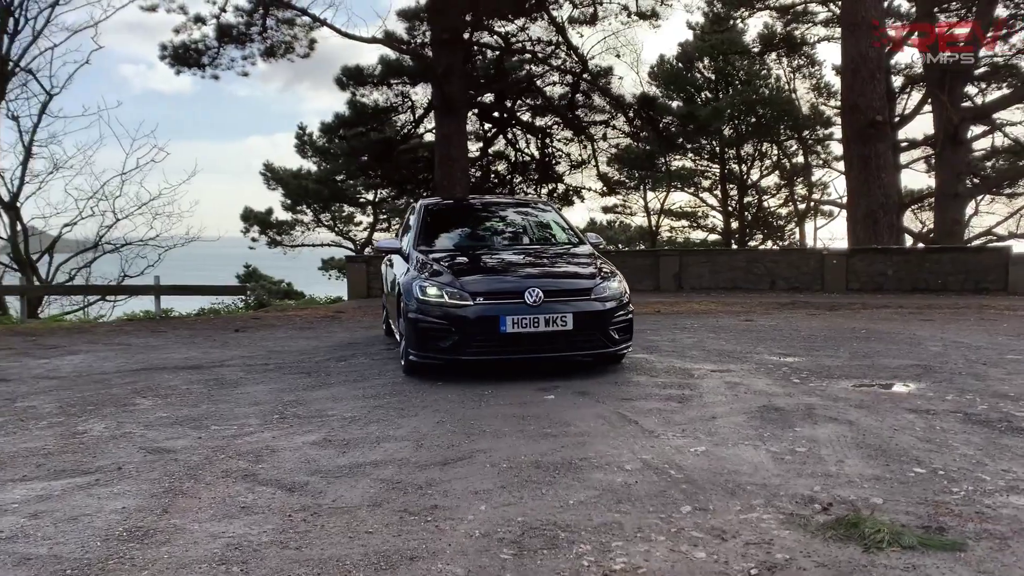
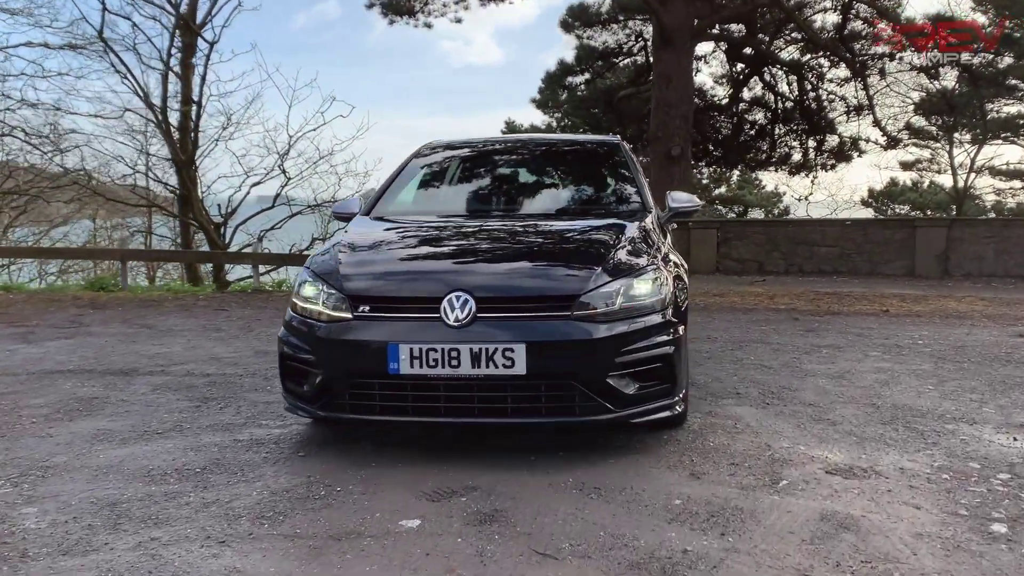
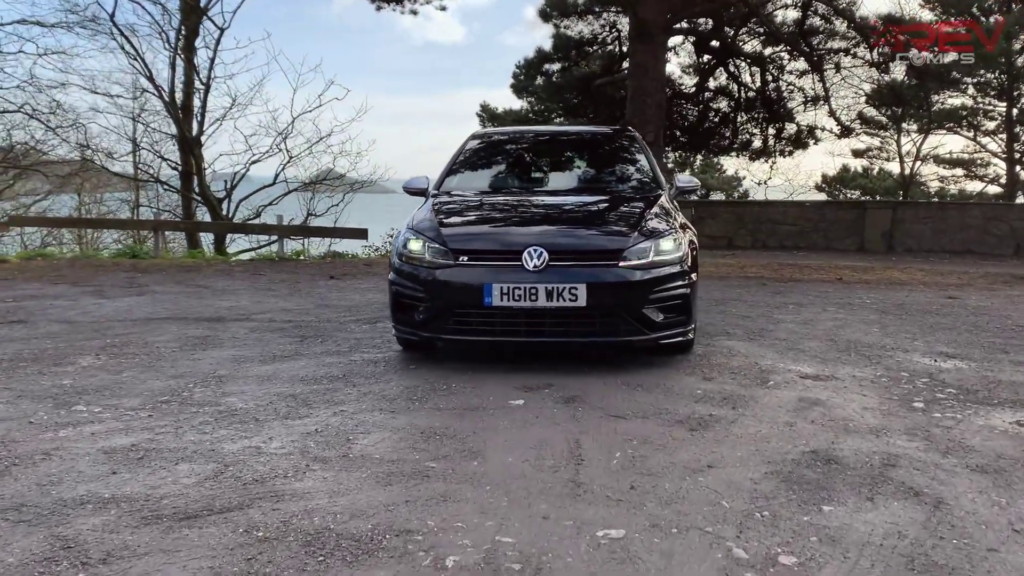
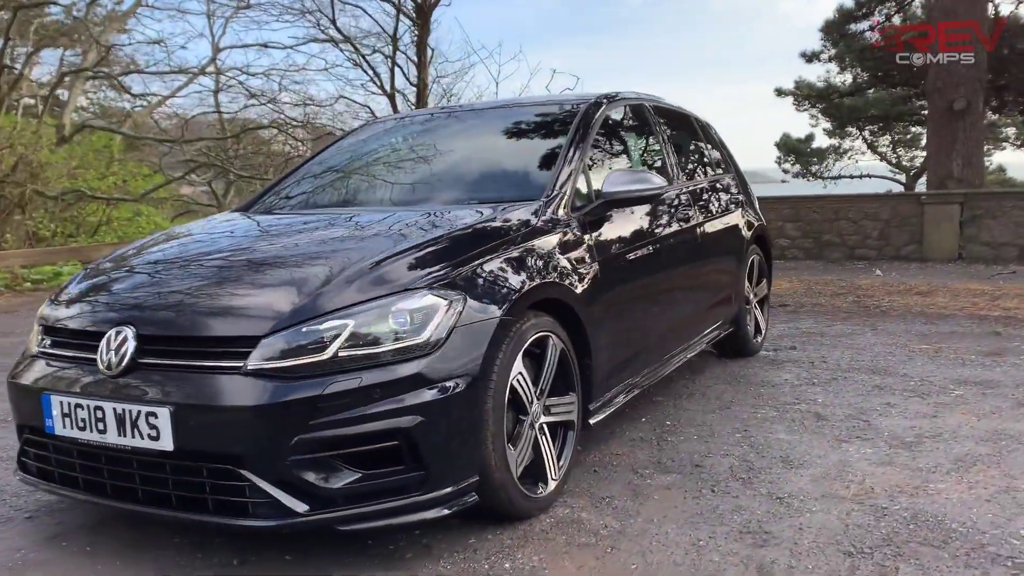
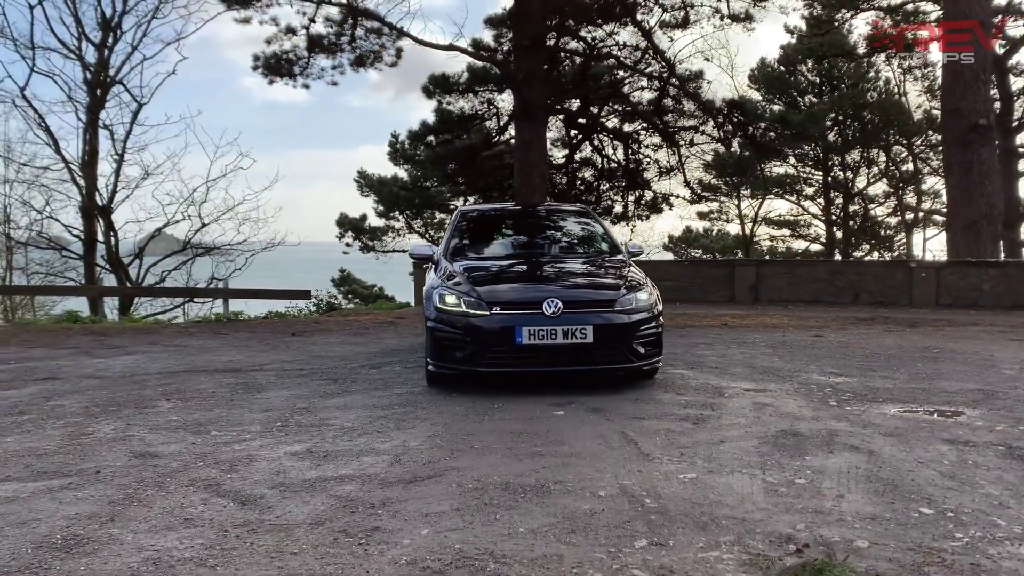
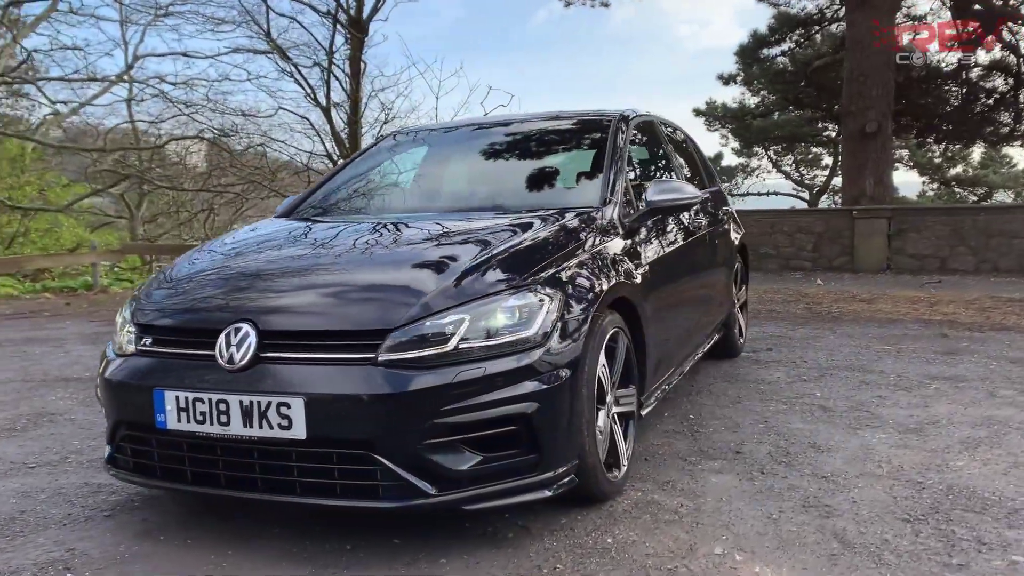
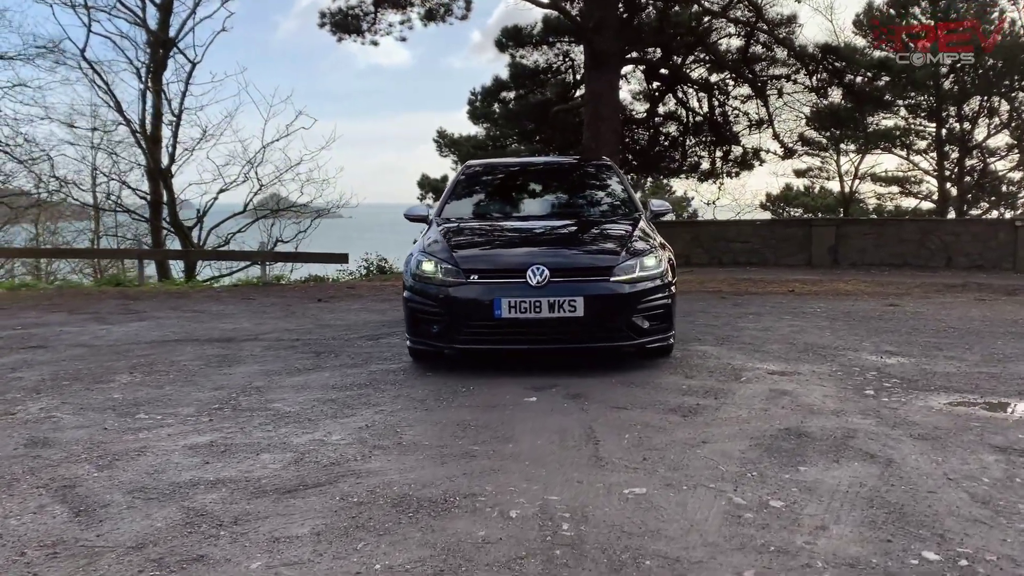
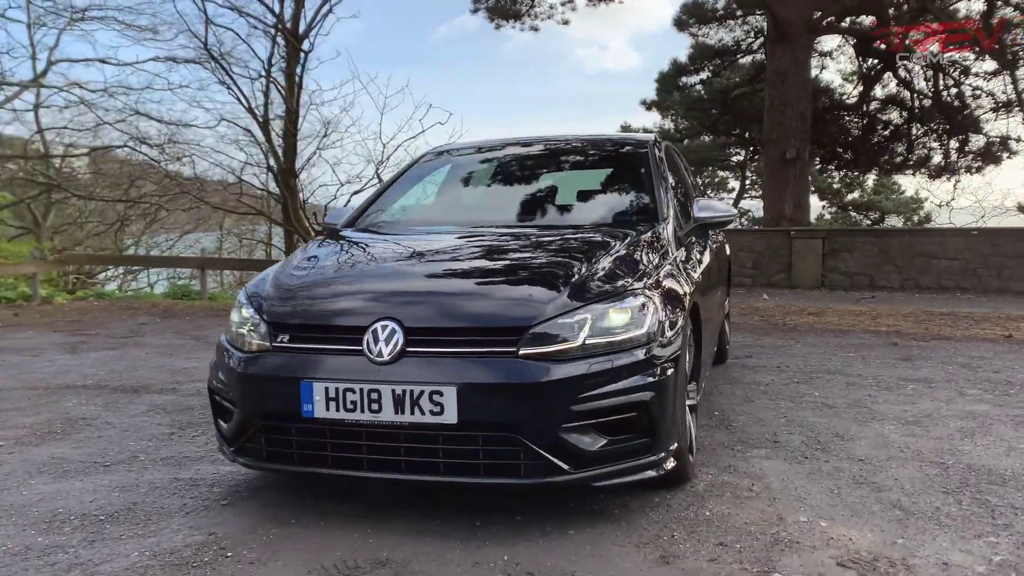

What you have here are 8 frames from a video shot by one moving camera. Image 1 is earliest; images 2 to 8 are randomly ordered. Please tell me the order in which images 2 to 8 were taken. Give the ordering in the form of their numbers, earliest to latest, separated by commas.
5, 7, 3, 2, 8, 6, 4
